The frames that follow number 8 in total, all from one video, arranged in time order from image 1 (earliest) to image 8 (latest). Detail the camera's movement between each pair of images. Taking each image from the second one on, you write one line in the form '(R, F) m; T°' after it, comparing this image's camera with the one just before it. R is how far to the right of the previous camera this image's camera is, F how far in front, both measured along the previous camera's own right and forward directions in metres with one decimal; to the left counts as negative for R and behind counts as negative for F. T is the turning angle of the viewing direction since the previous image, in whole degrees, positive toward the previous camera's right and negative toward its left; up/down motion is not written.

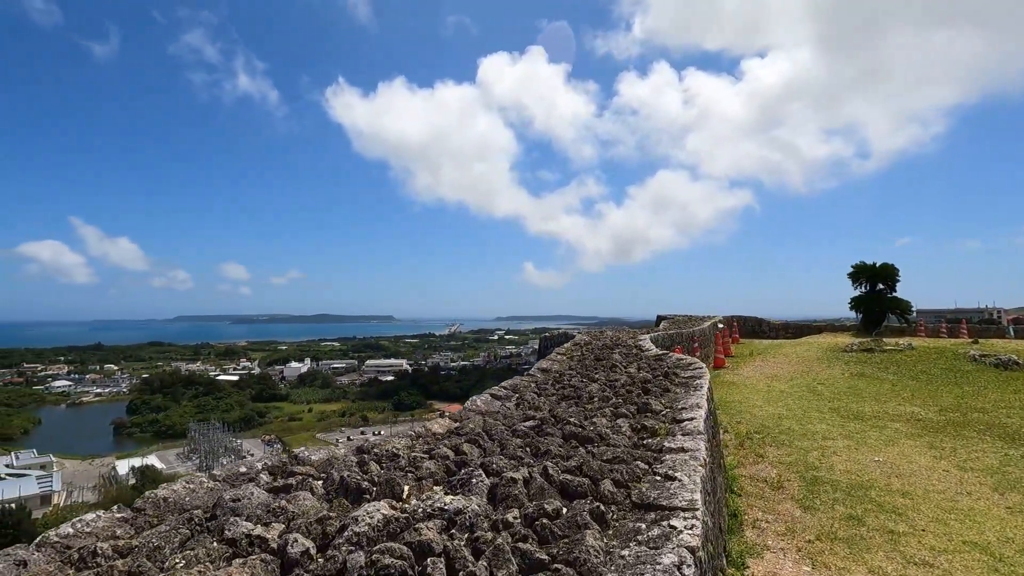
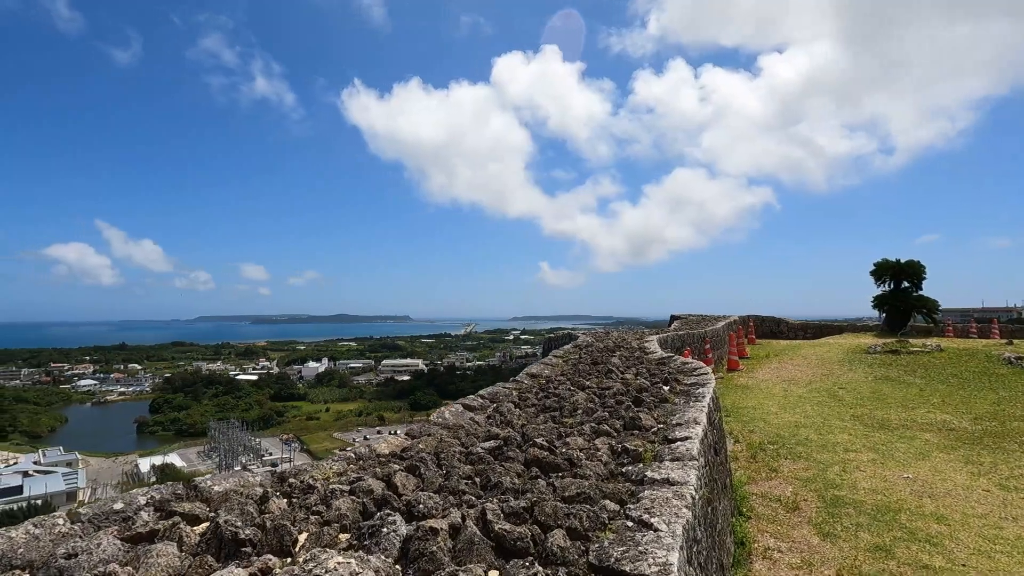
(+0.2, +0.3) m; -2°
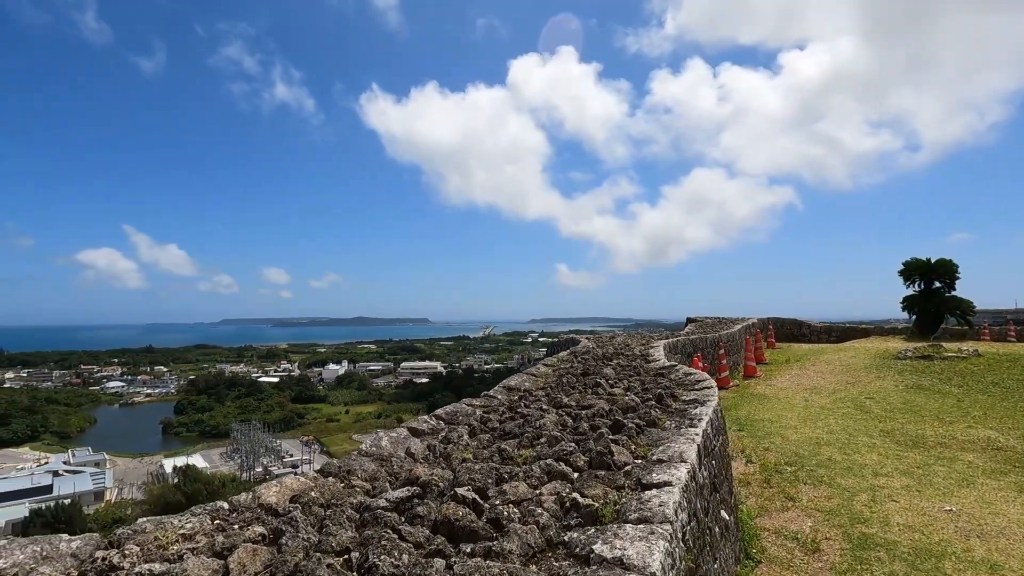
(+0.2, +0.3) m; -2°
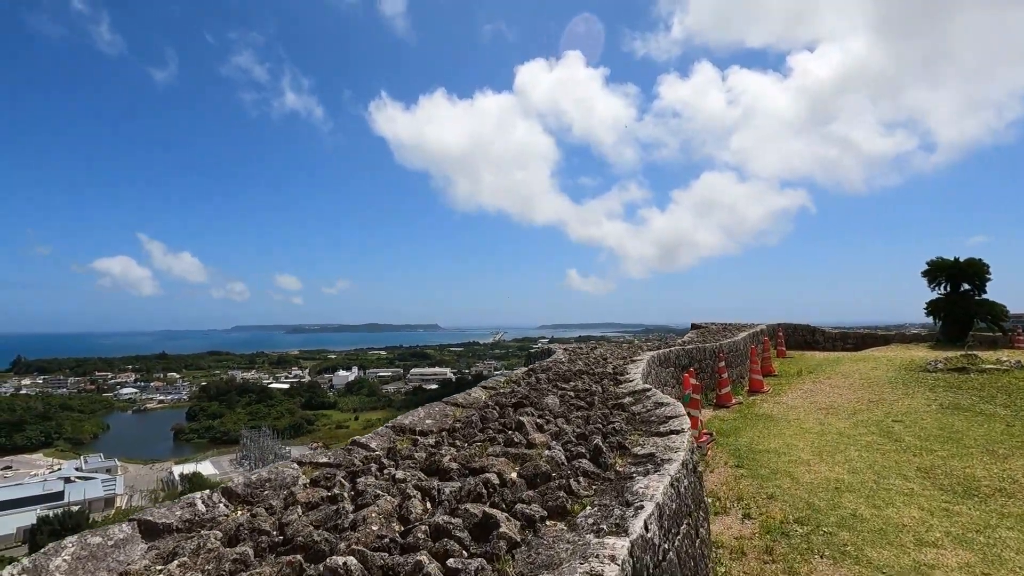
(+0.4, +0.7) m; -1°
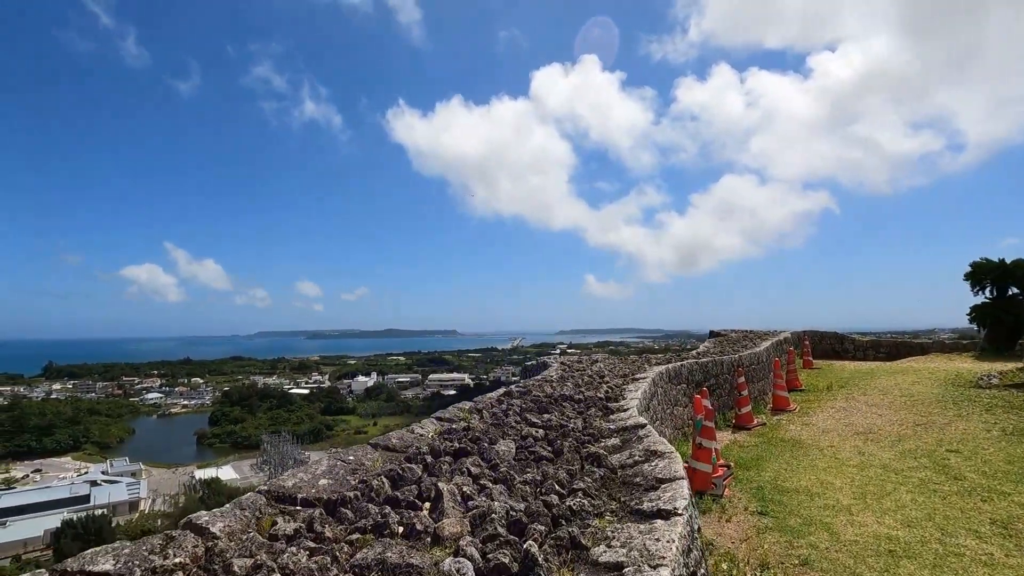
(+0.2, +0.5) m; -2°
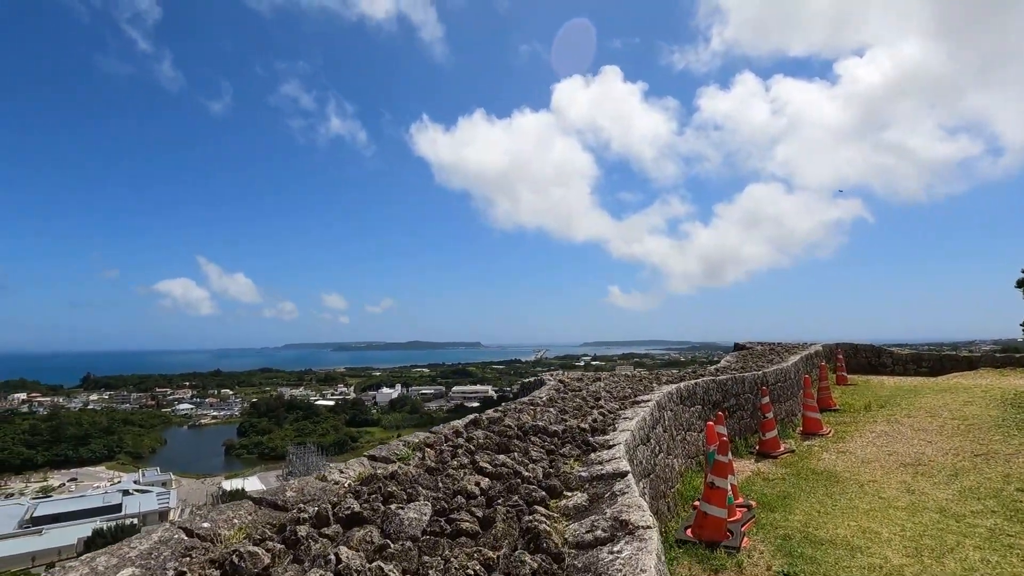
(+0.2, +0.4) m; -2°
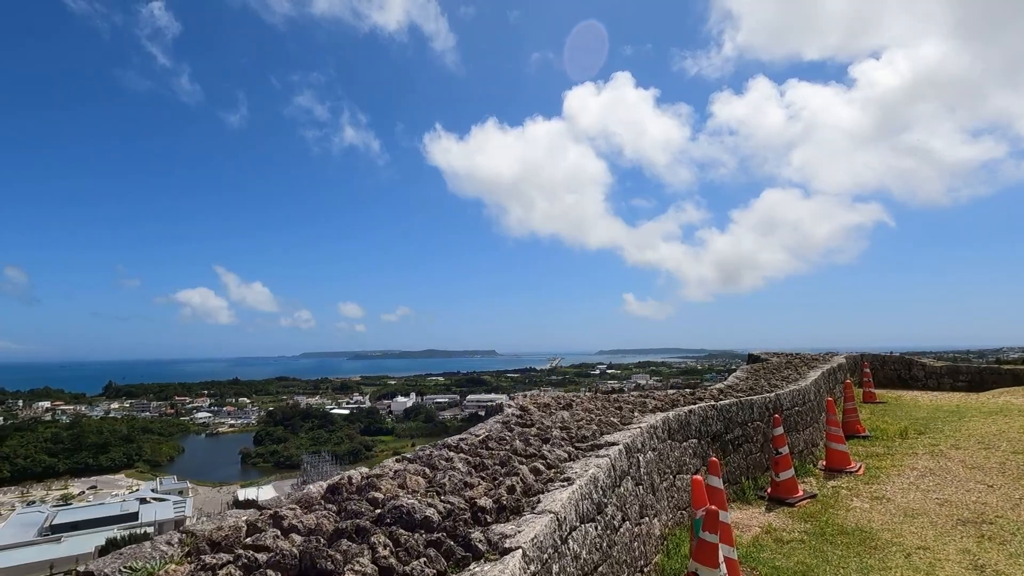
(+0.4, +0.7) m; -2°
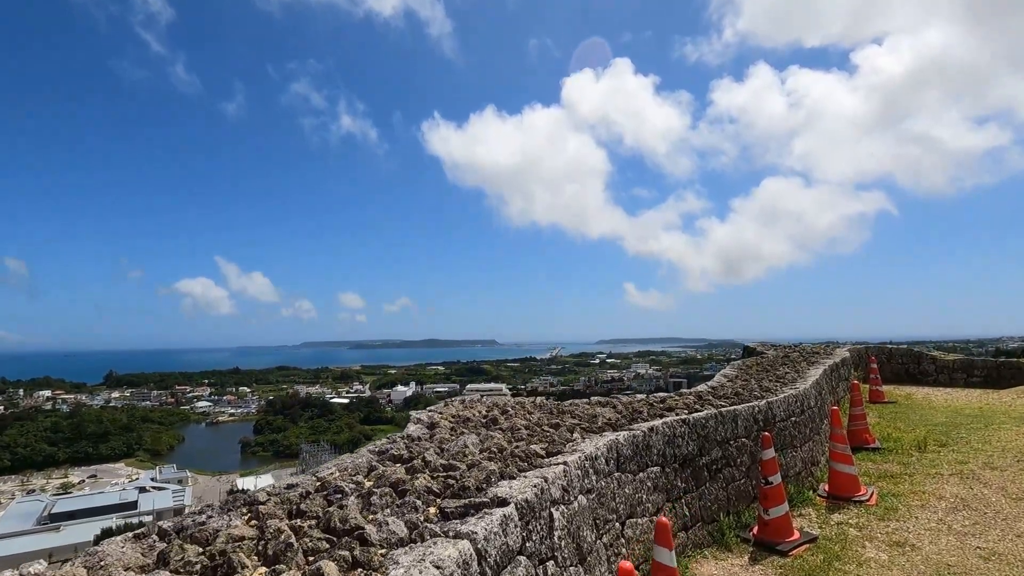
(+0.4, +0.7) m; 0°
